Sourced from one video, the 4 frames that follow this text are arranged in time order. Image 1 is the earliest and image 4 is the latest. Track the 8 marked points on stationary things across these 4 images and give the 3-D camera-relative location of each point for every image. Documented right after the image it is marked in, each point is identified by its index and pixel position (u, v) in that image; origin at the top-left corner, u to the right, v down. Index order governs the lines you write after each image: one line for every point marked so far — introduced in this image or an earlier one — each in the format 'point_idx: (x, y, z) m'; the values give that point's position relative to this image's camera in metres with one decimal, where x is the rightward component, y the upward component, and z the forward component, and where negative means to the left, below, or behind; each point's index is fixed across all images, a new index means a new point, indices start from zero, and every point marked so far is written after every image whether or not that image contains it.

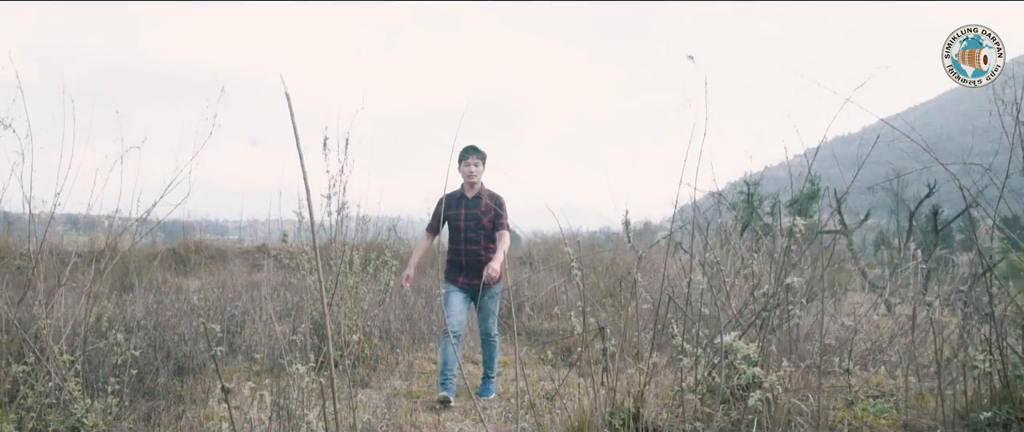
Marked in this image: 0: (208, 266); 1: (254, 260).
0: (-3.5, -0.6, +7.4) m
1: (-3.3, -0.6, +8.4) m
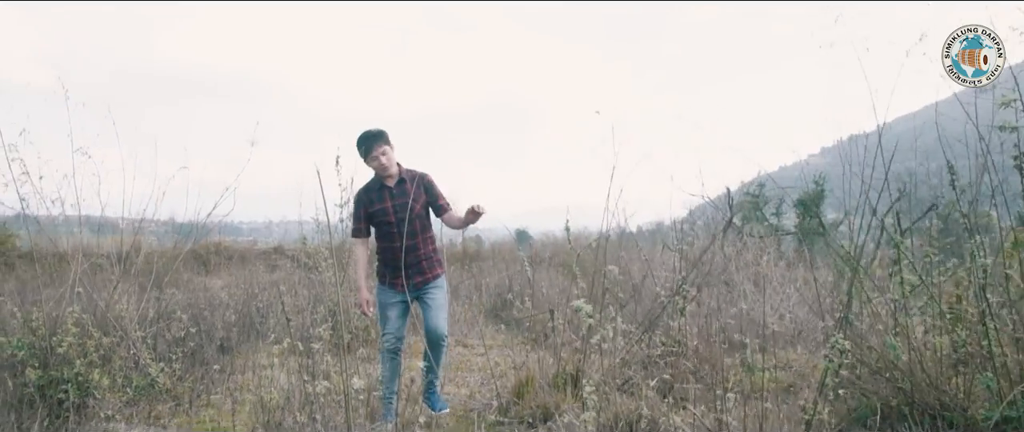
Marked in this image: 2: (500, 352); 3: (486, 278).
0: (-3.5, -0.6, +7.9) m
1: (-3.3, -0.6, +8.8) m
2: (-0.1, -1.1, +4.9) m
3: (-0.3, -0.7, +6.9) m
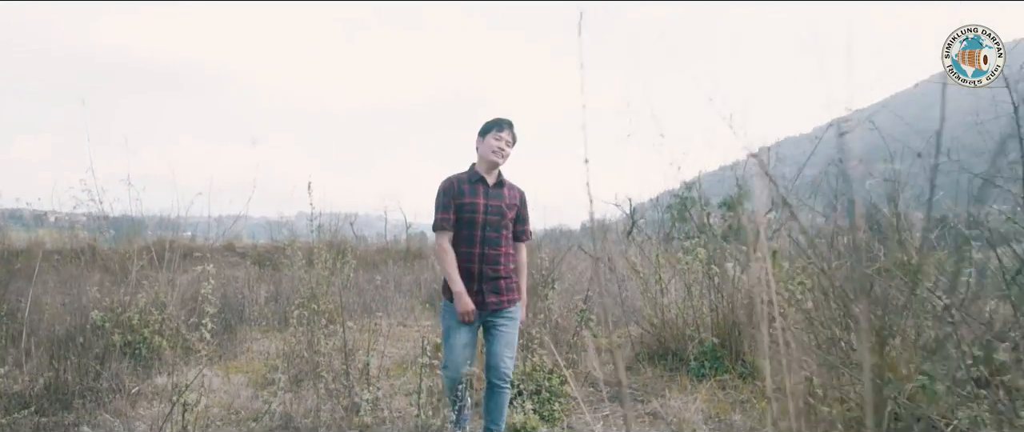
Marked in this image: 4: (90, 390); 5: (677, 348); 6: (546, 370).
0: (-4.0, -0.6, +7.9) m
1: (-3.9, -0.6, +8.9) m
2: (-0.3, -1.1, +5.2) m
3: (-0.7, -0.7, +7.2) m
4: (-2.1, -0.8, +3.1) m
5: (+1.0, -0.8, +3.9) m
6: (+0.2, -0.8, +3.2) m
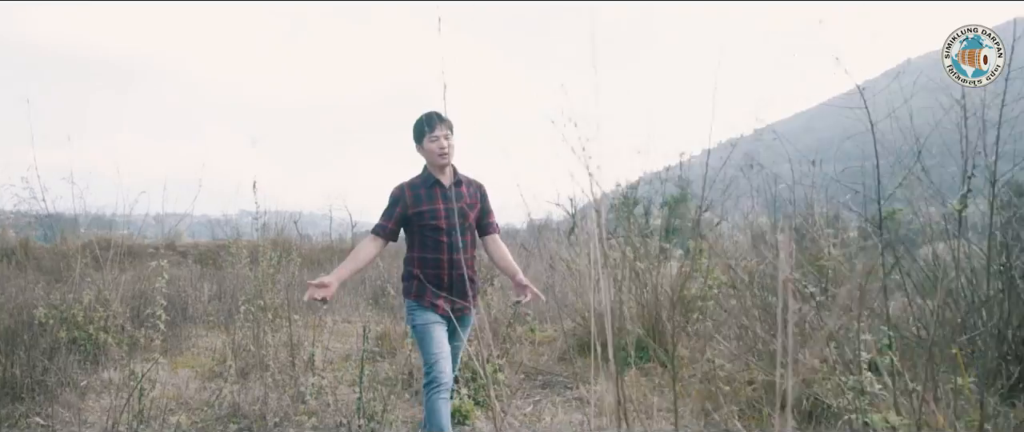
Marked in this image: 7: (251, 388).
0: (-4.7, -0.6, +7.8) m
1: (-4.7, -0.6, +8.7) m
2: (-0.8, -1.1, +5.4) m
3: (-1.3, -0.7, +7.3) m
4: (-2.4, -0.8, +3.2) m
5: (+0.6, -0.8, +4.2) m
6: (-0.2, -0.8, +3.4) m
7: (-1.3, -0.8, +3.1) m
